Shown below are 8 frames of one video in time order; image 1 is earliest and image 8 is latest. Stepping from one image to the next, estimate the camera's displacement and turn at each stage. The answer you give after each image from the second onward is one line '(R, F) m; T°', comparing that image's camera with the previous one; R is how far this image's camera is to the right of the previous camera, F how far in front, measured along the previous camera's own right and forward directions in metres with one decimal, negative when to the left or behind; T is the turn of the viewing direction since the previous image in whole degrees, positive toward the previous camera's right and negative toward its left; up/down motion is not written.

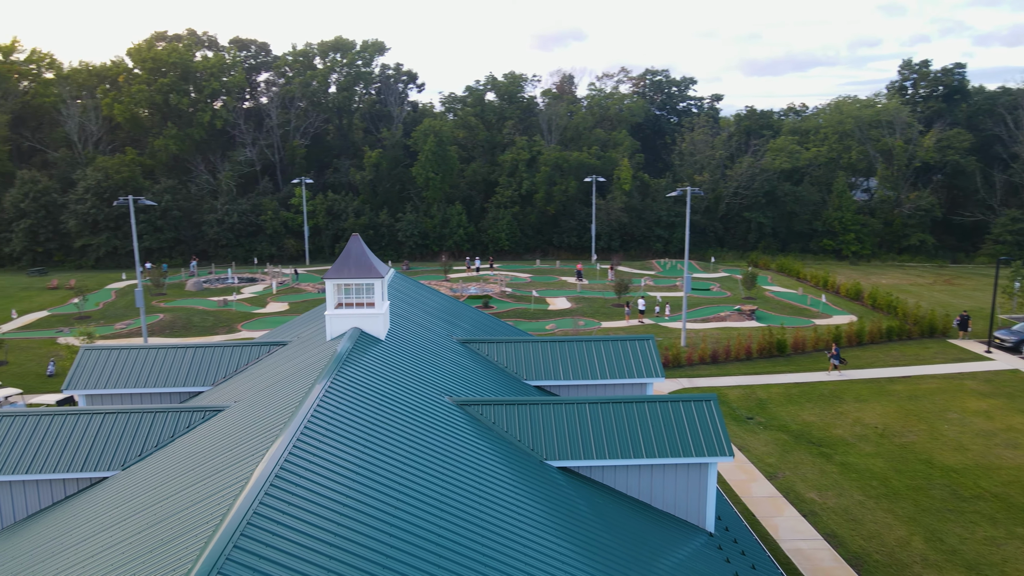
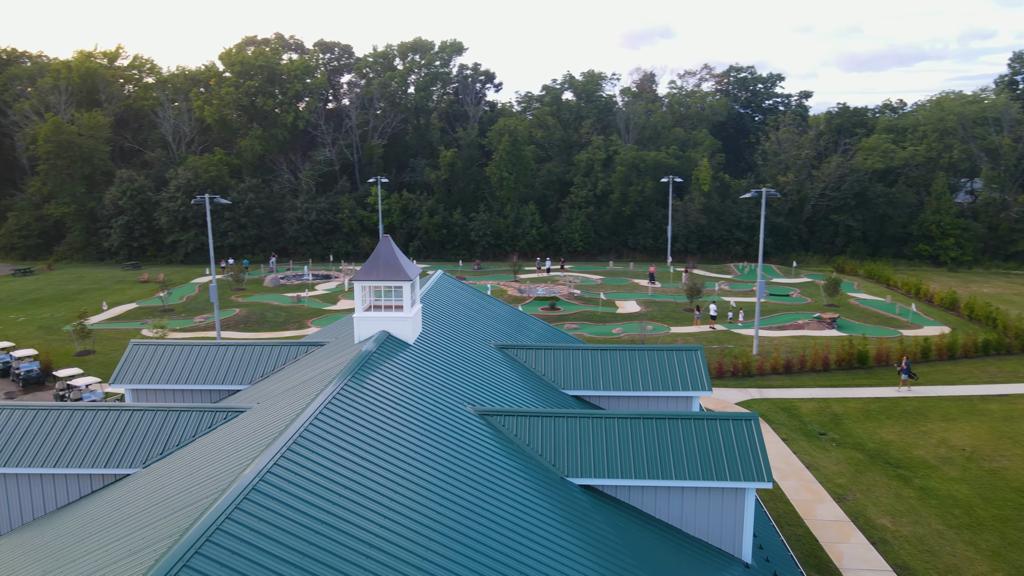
(+0.7, +0.5) m; -6°
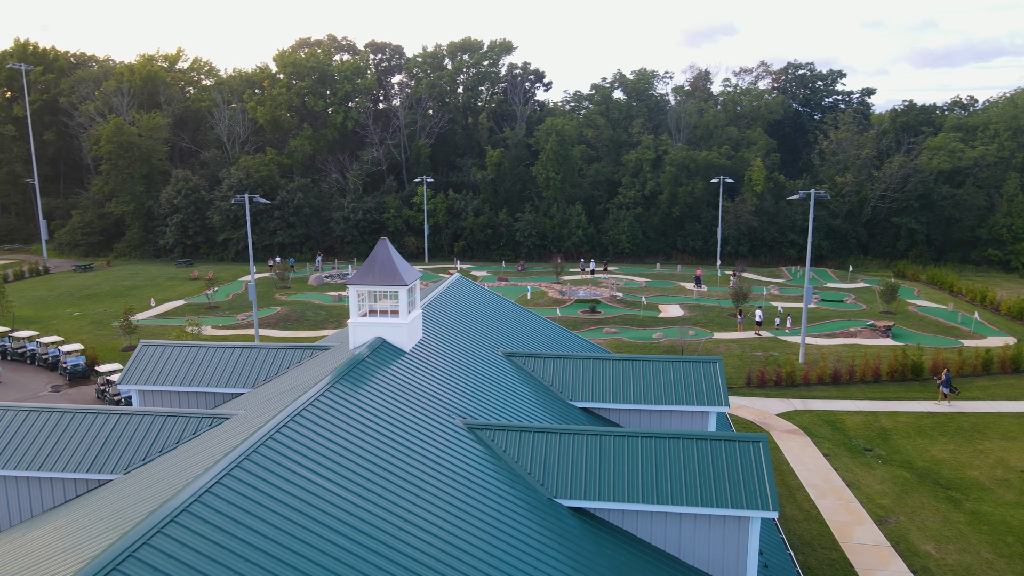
(+0.8, +0.6) m; -4°
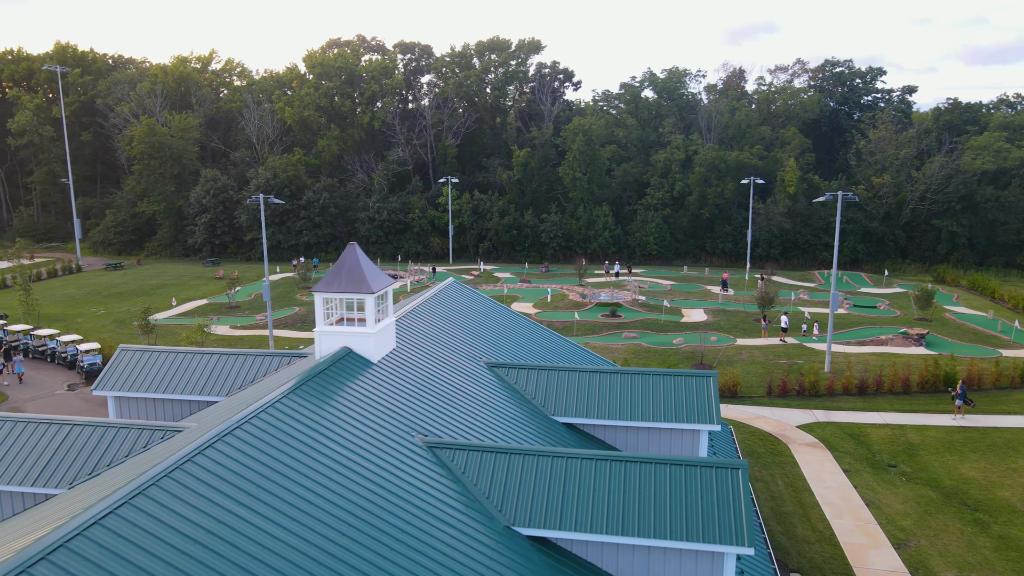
(+0.9, +0.6) m; -3°
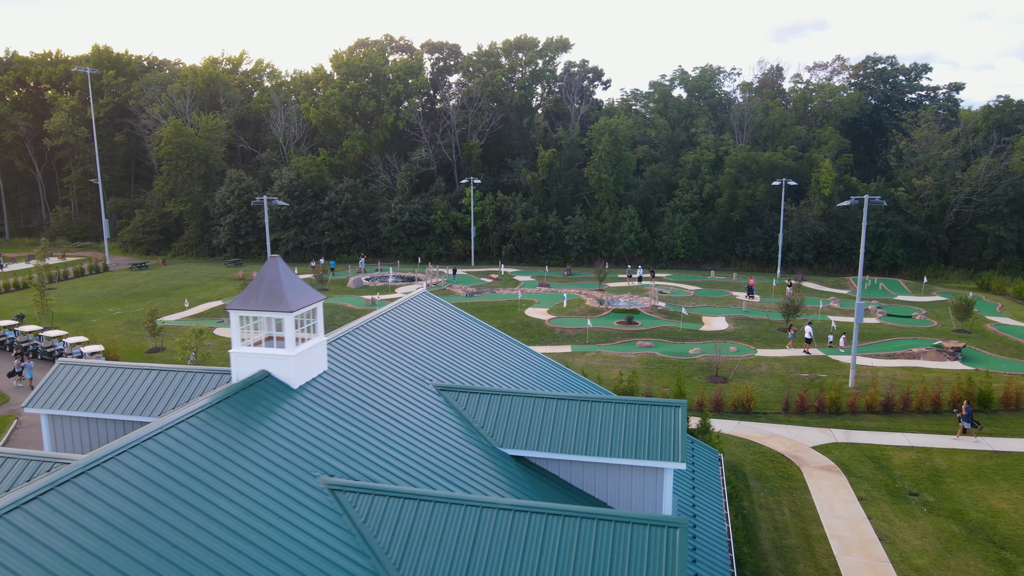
(+1.3, +1.1) m; -3°
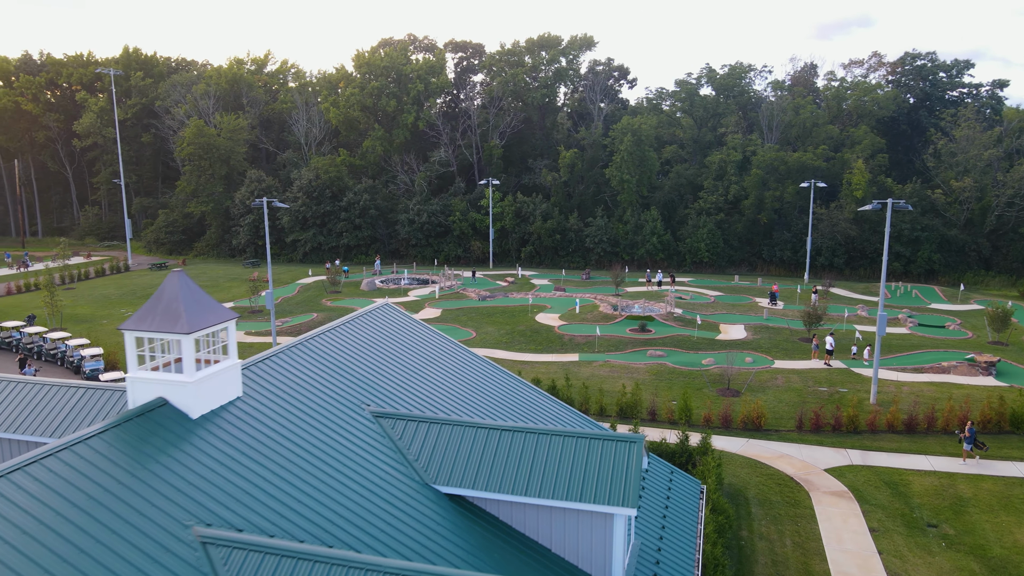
(+1.2, +1.1) m; -3°
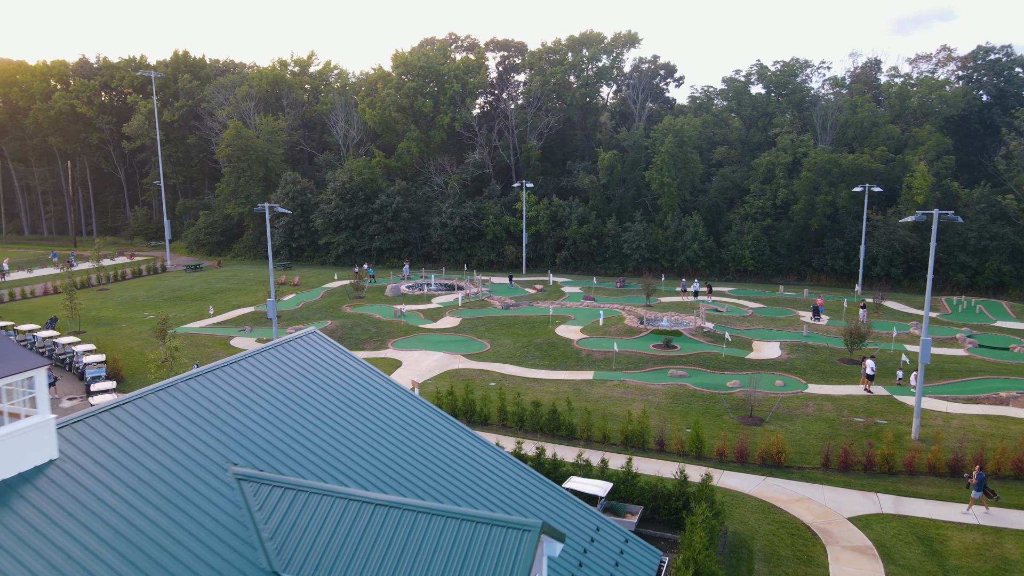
(+1.9, +1.9) m; -5°
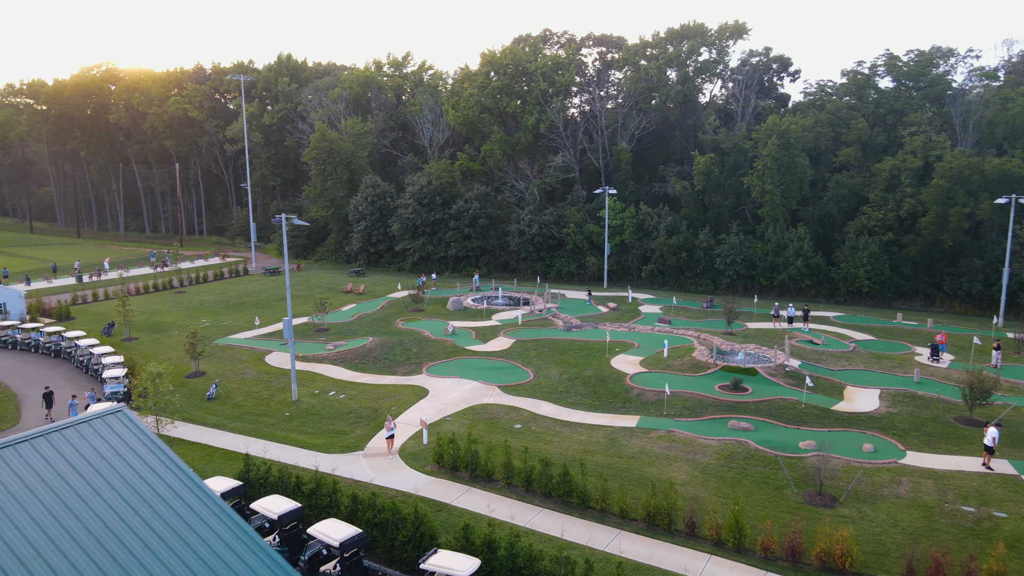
(+3.1, +4.0) m; -10°
